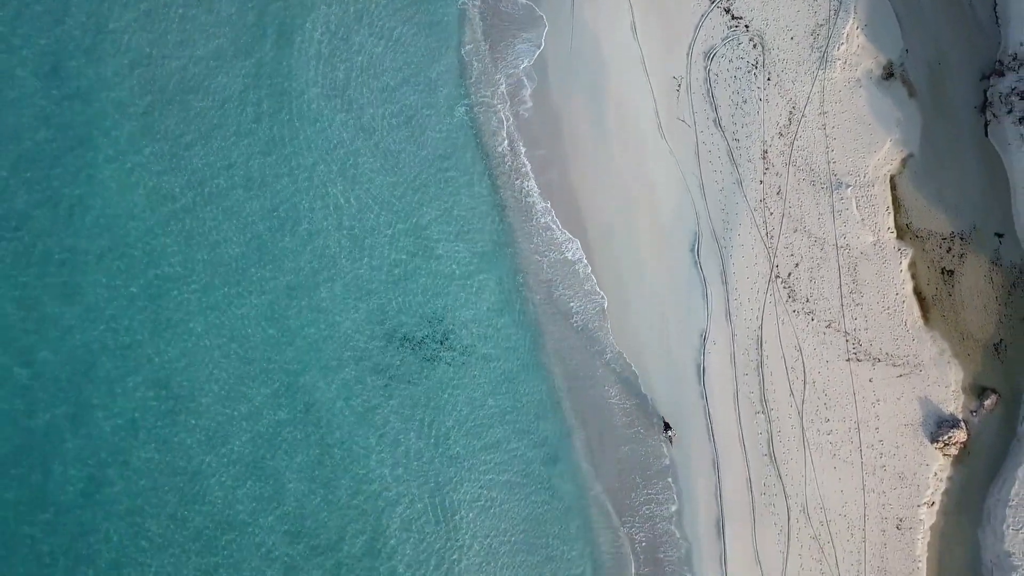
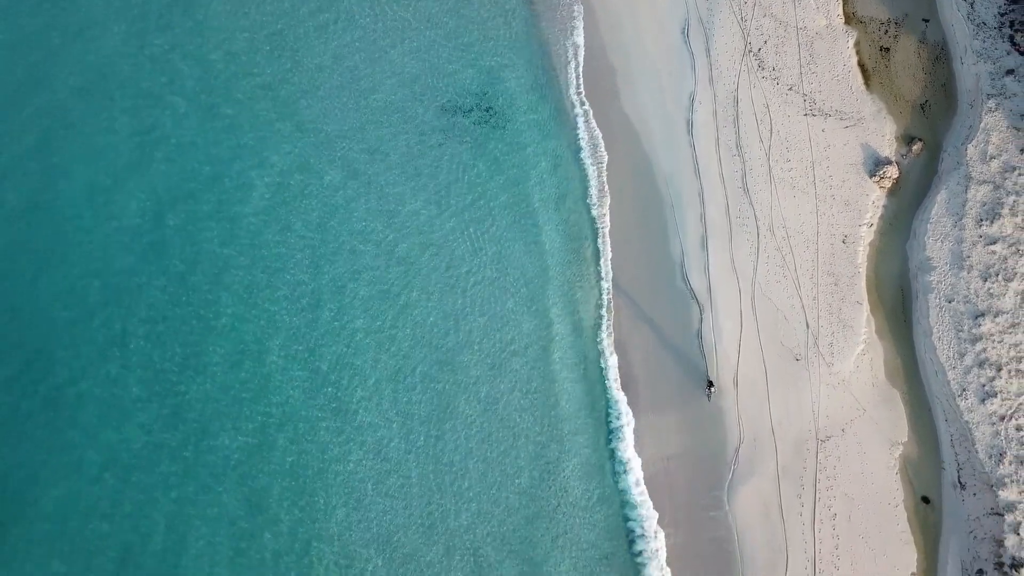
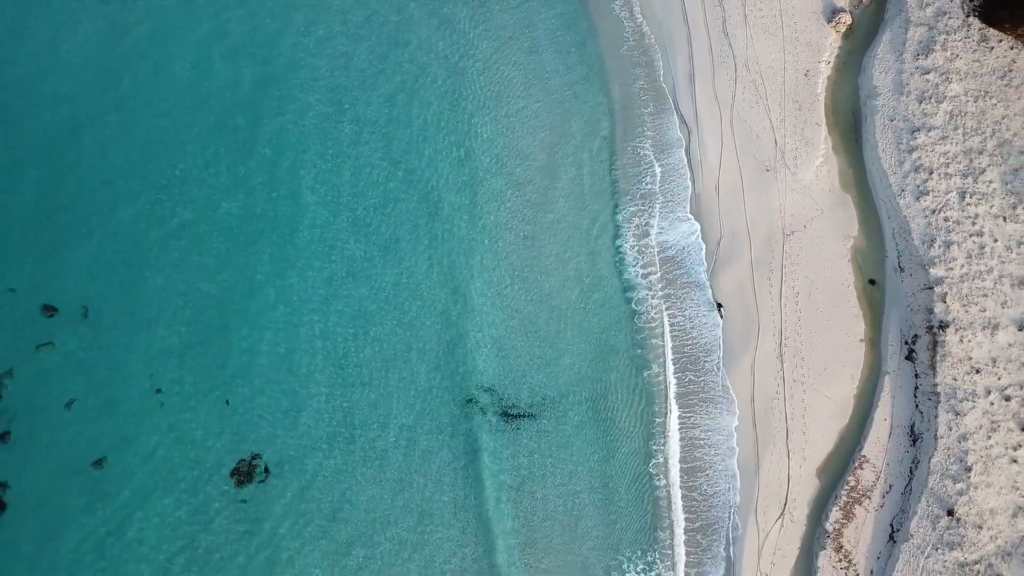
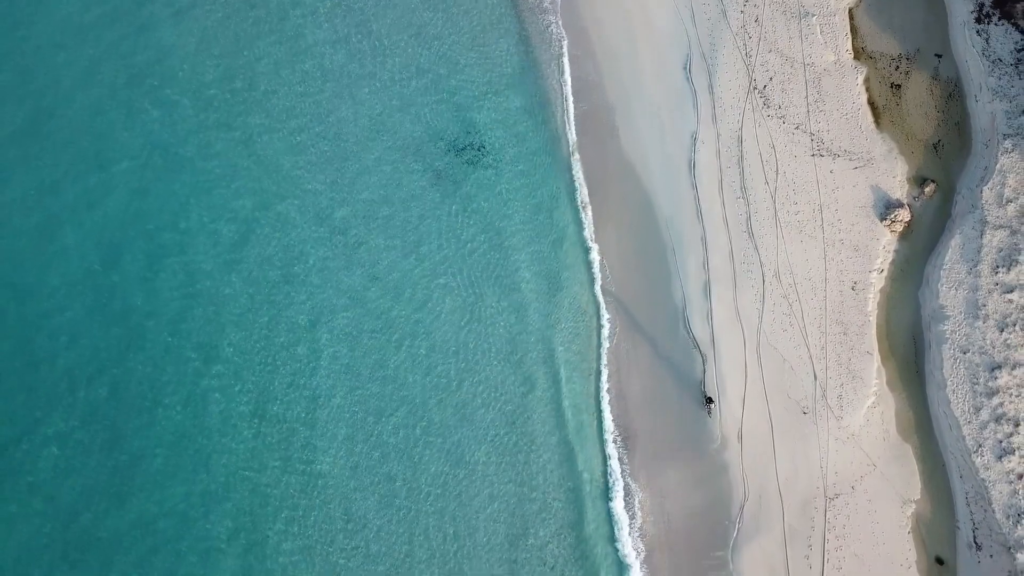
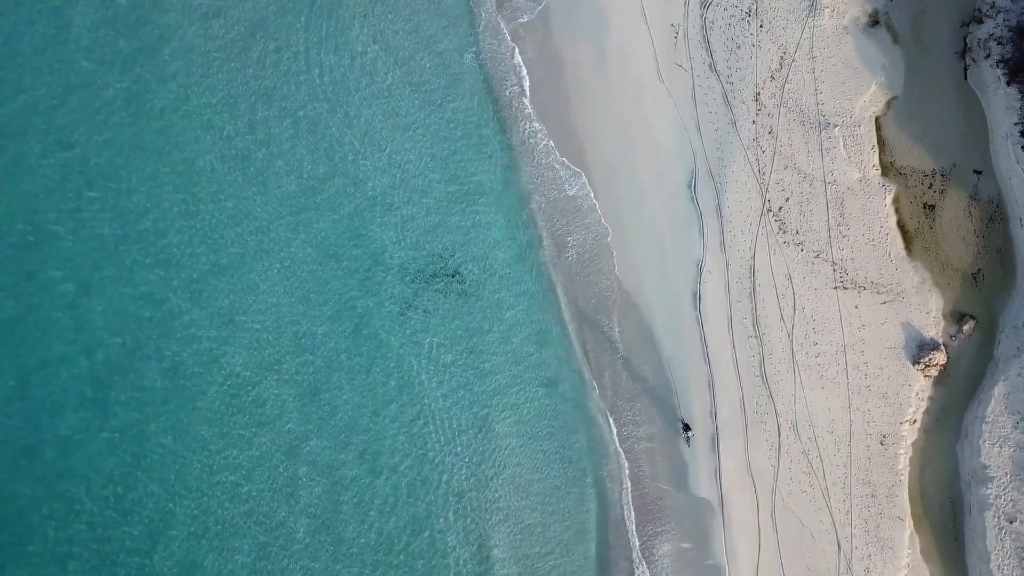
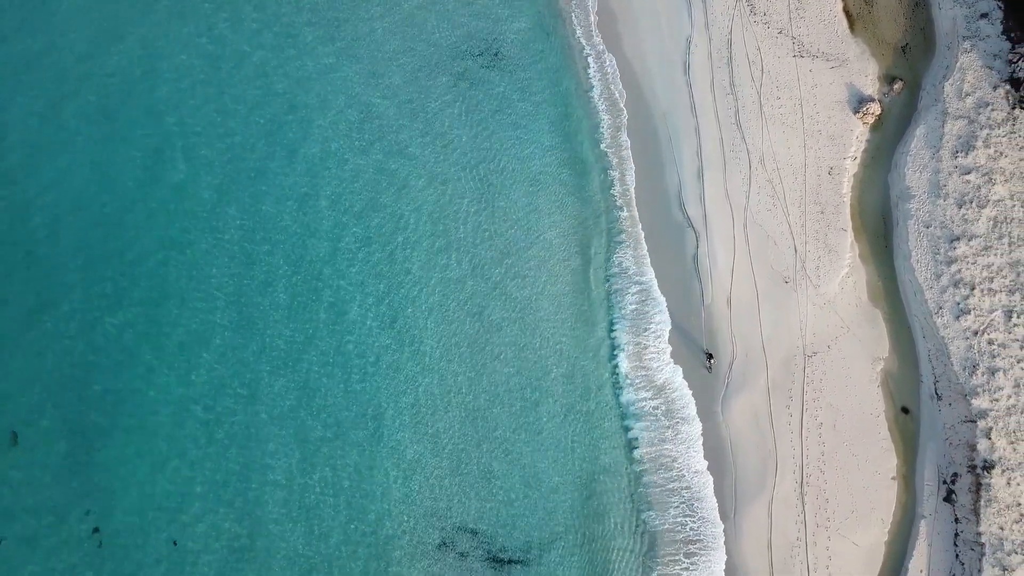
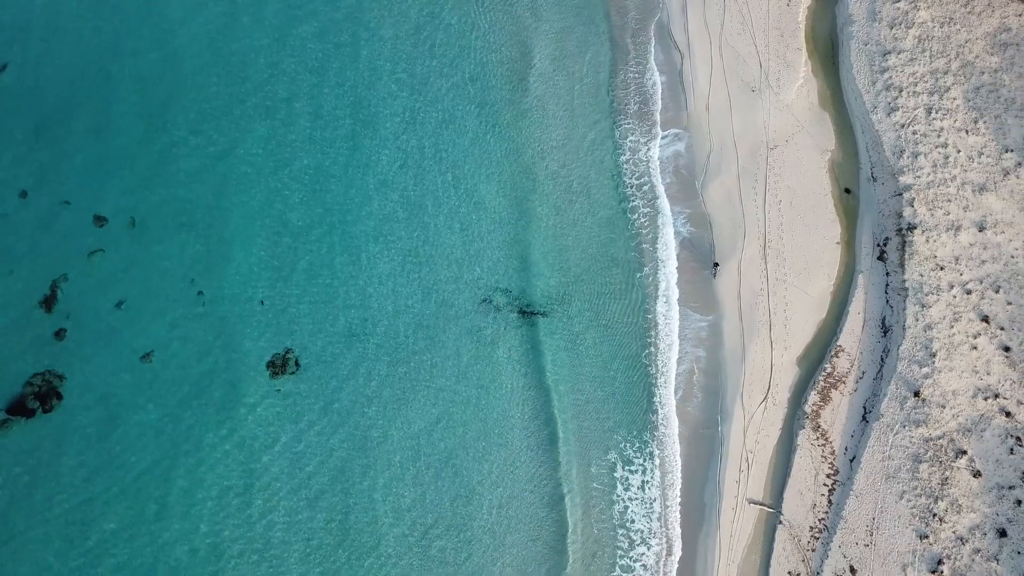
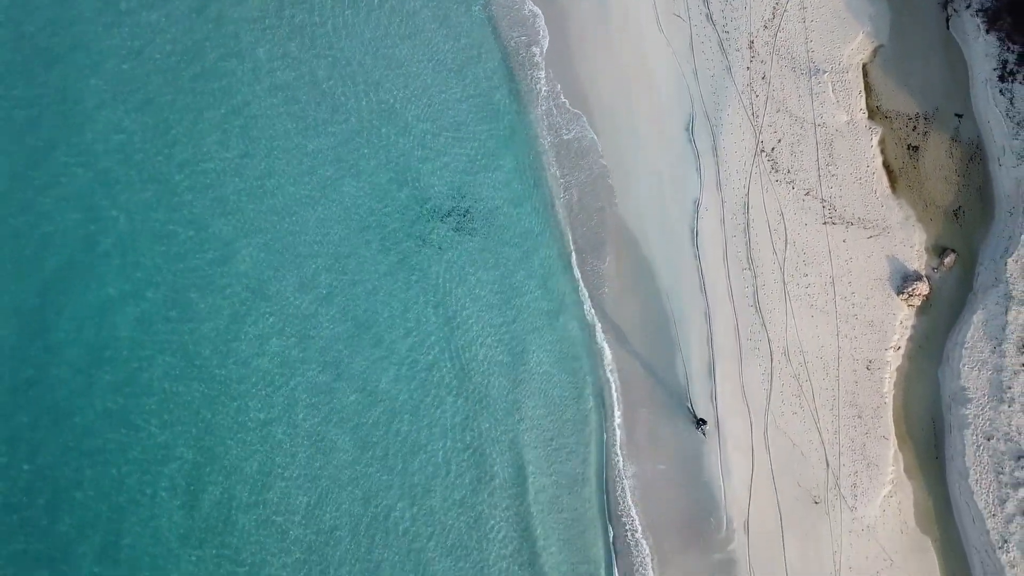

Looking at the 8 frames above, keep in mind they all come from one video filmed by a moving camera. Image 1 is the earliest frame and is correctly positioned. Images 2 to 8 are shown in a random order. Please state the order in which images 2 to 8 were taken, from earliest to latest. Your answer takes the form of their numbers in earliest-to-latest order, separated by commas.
5, 8, 4, 2, 6, 3, 7
